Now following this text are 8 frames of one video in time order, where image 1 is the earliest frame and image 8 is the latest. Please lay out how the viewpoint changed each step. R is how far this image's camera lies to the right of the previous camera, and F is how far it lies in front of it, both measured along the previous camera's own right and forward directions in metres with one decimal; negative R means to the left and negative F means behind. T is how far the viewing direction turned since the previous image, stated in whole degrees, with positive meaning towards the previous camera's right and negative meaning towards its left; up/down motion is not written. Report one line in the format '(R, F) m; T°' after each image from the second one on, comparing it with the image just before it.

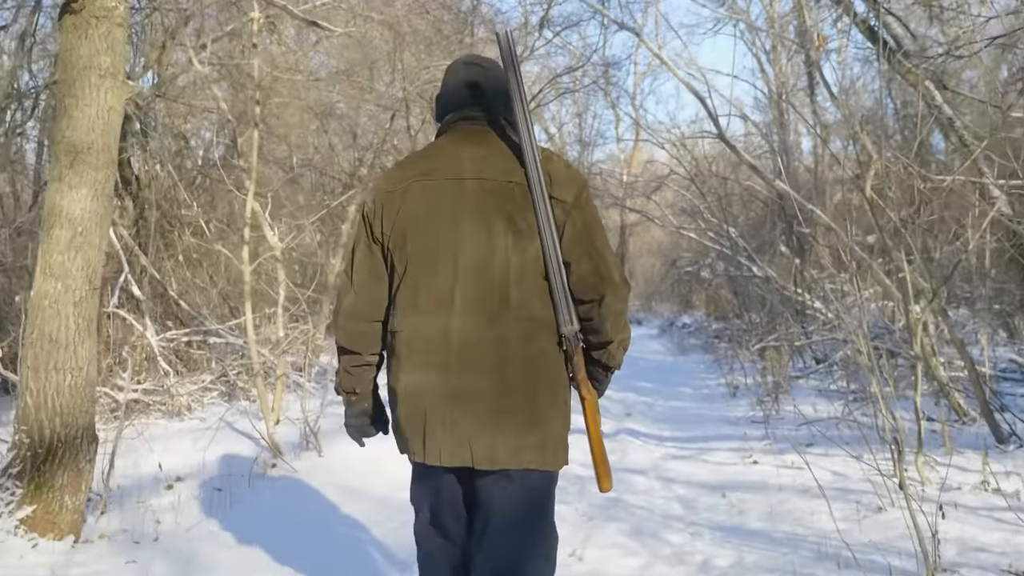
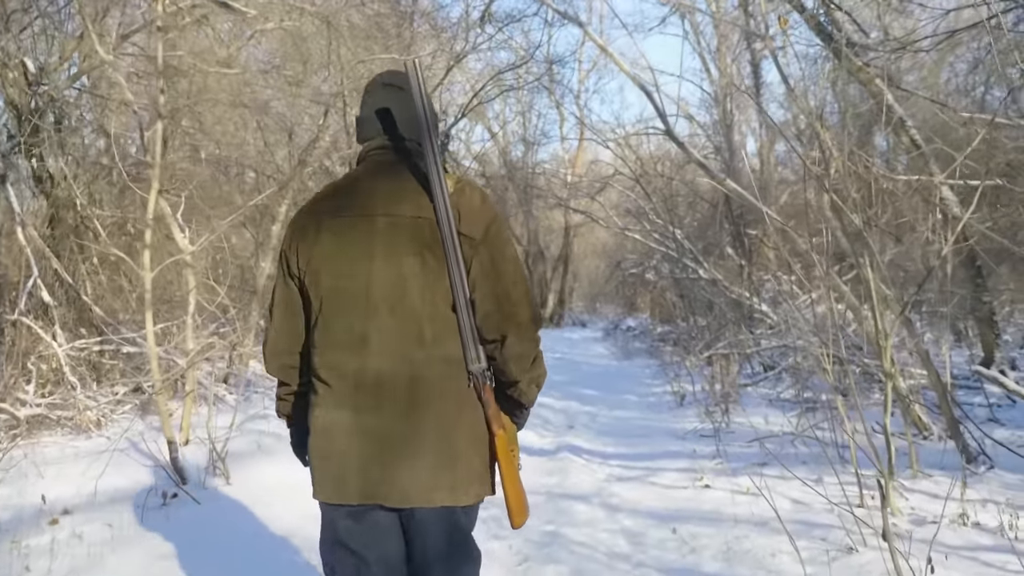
(+0.1, +0.4) m; +4°
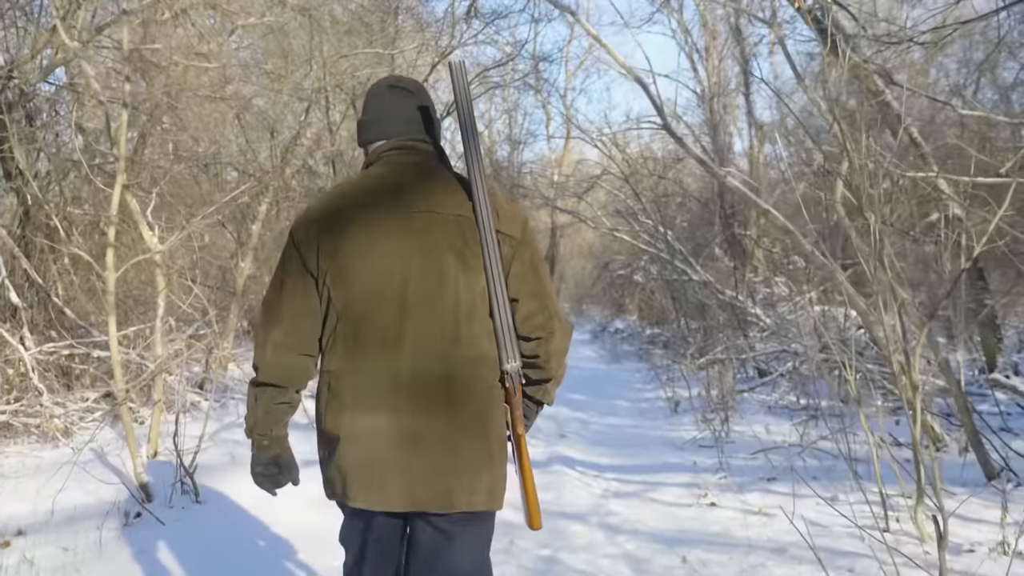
(0.0, +0.3) m; +1°
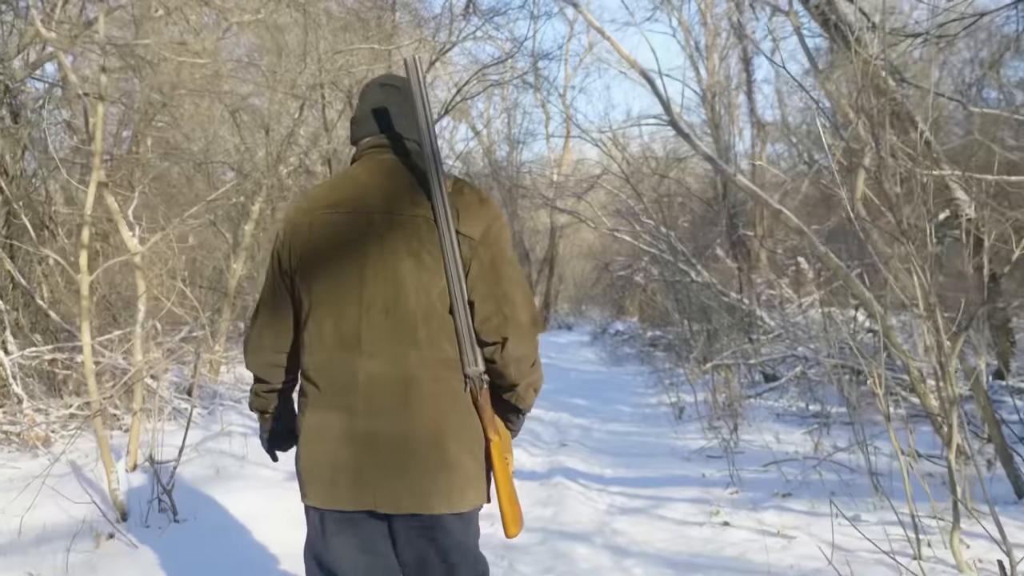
(0.0, +0.2) m; 0°
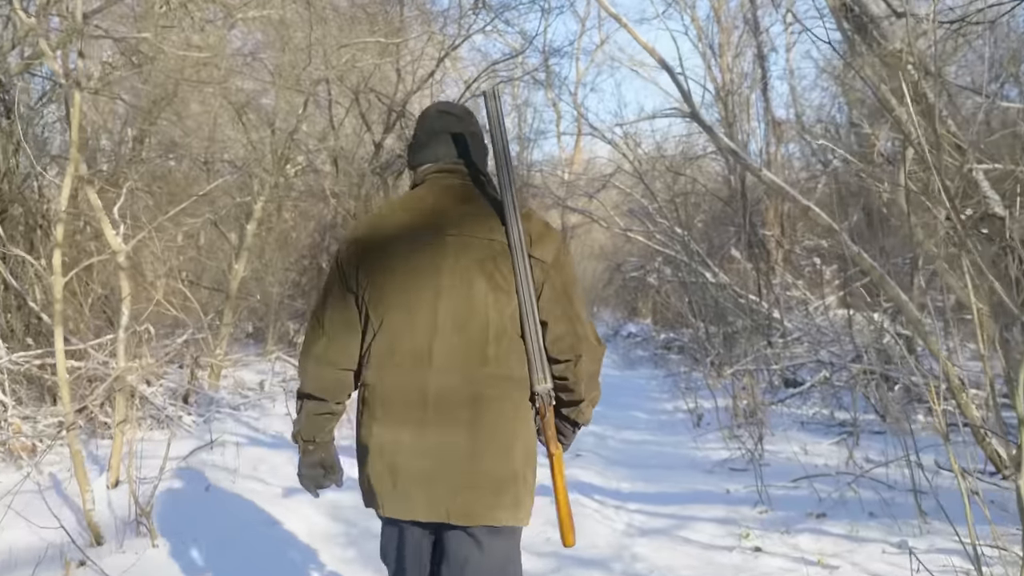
(0.0, +0.3) m; -1°
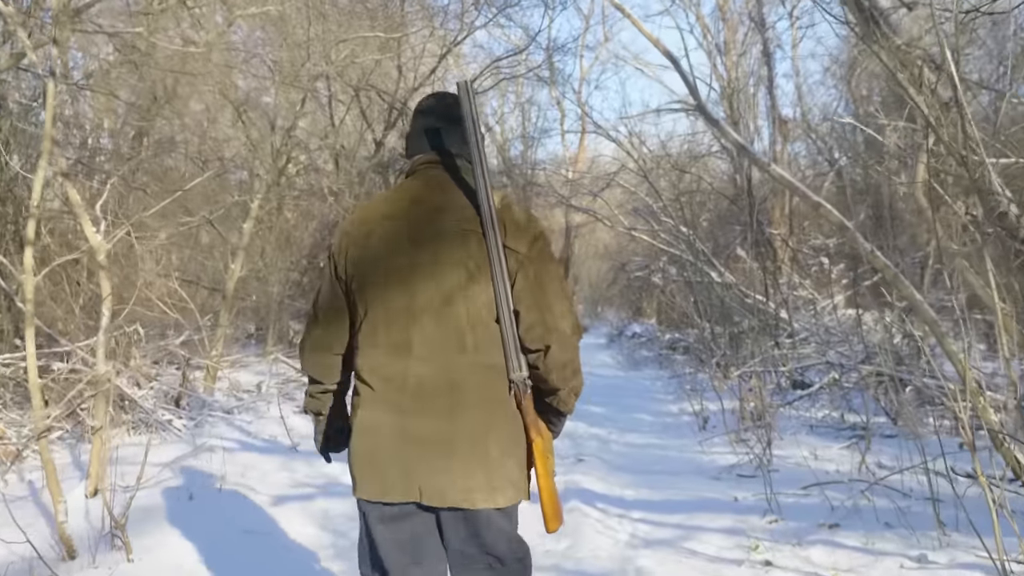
(0.0, +0.2) m; 0°
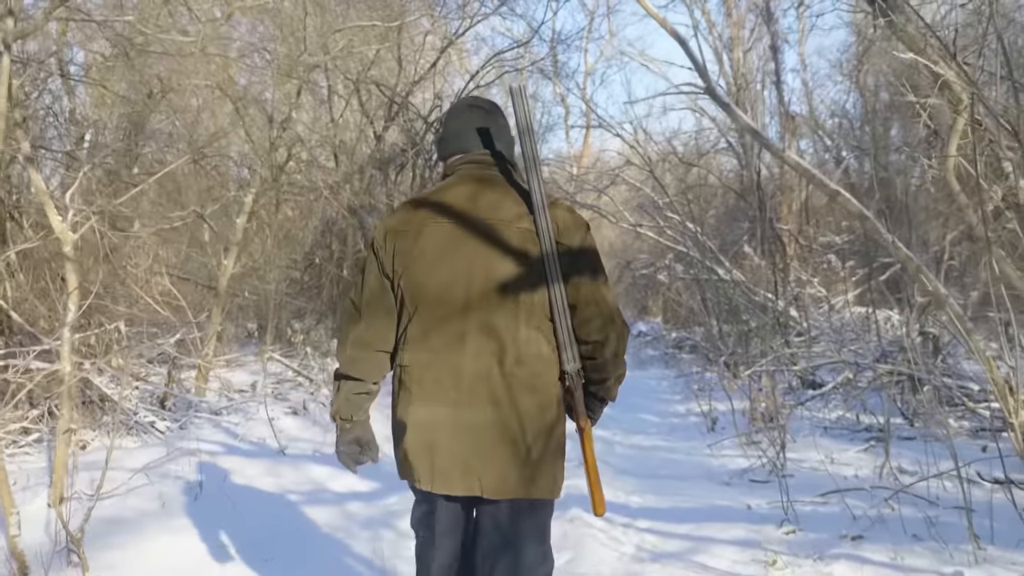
(0.0, +0.2) m; 0°
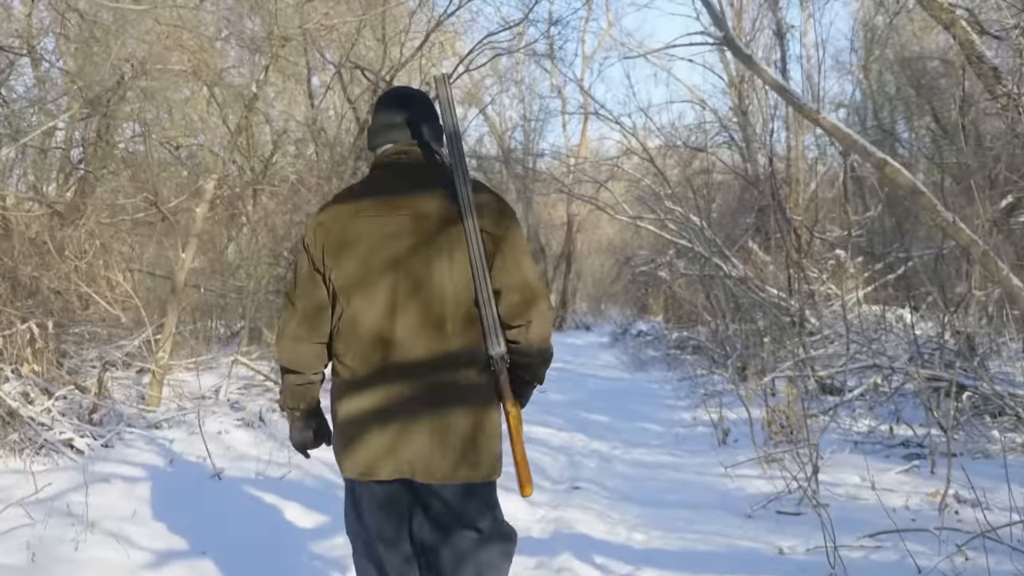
(+0.1, +0.7) m; 0°
